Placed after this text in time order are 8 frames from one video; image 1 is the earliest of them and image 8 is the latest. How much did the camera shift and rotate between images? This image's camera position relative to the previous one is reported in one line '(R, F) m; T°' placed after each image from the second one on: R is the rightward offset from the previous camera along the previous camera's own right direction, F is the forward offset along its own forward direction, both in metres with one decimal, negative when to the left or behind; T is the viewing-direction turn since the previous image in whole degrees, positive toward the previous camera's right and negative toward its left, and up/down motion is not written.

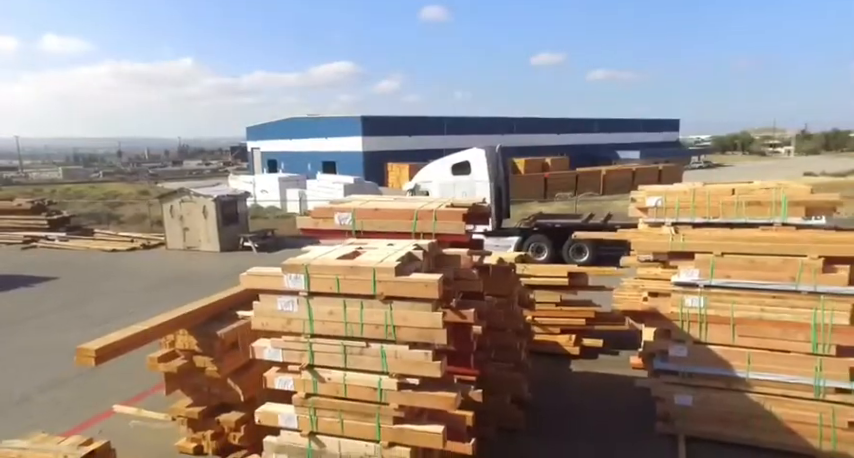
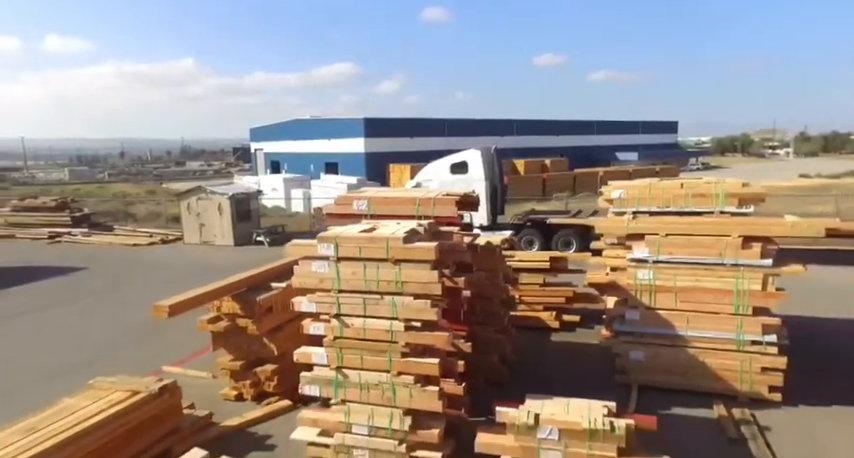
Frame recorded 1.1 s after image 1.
(0.0, -1.4) m; 0°
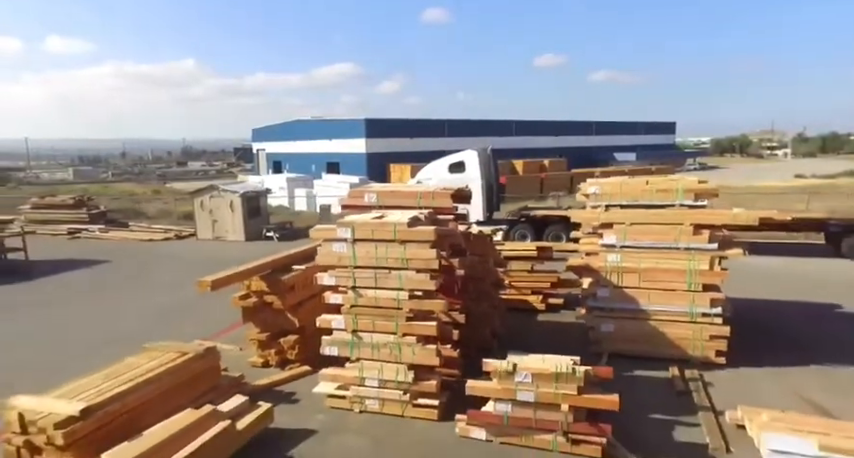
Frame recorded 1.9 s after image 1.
(0.0, -1.2) m; 0°
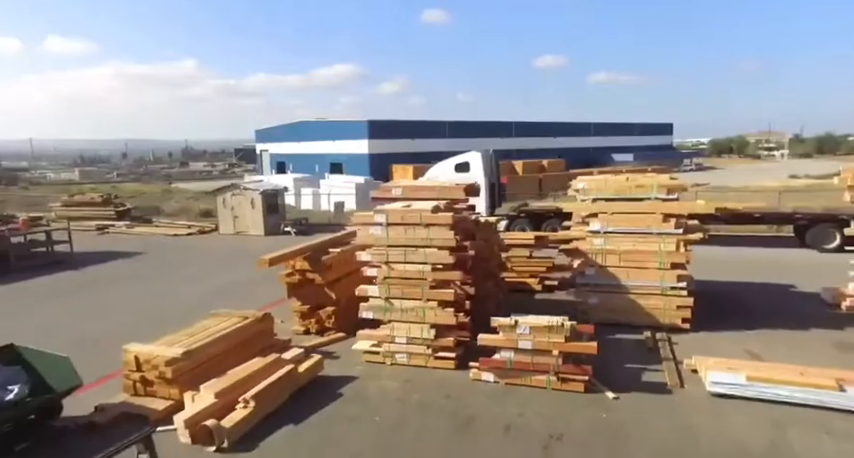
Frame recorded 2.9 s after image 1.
(-0.3, -1.7) m; 0°
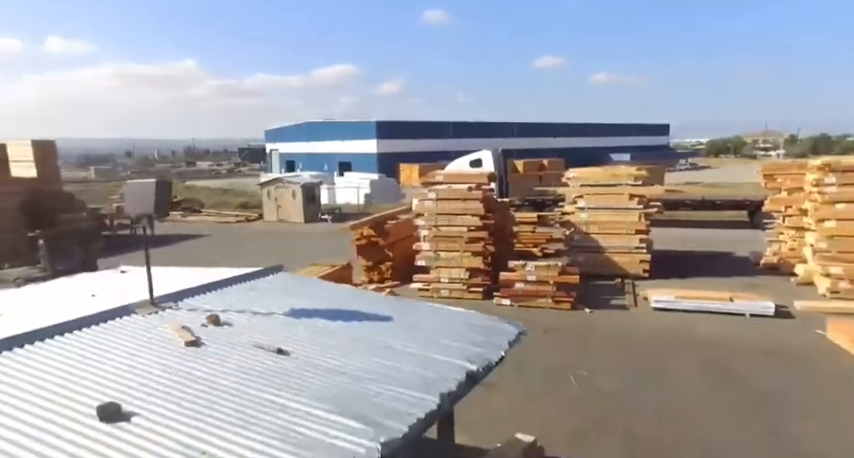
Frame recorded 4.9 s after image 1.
(-0.8, -3.8) m; 0°
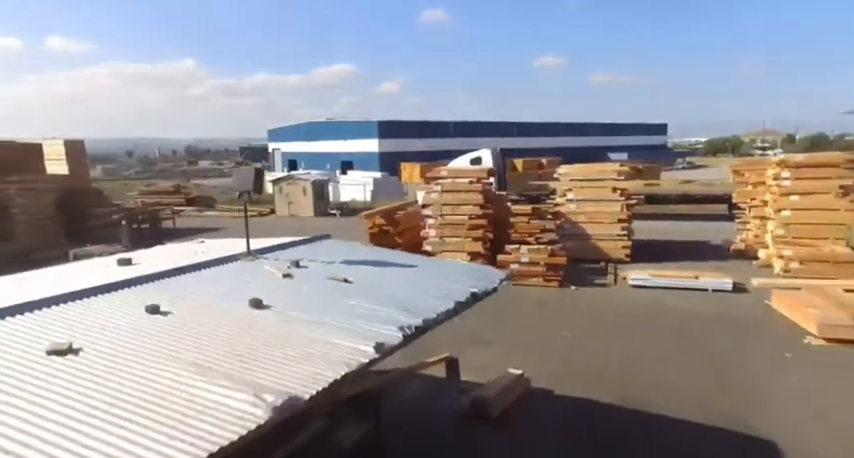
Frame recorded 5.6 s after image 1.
(-0.2, -1.7) m; 0°
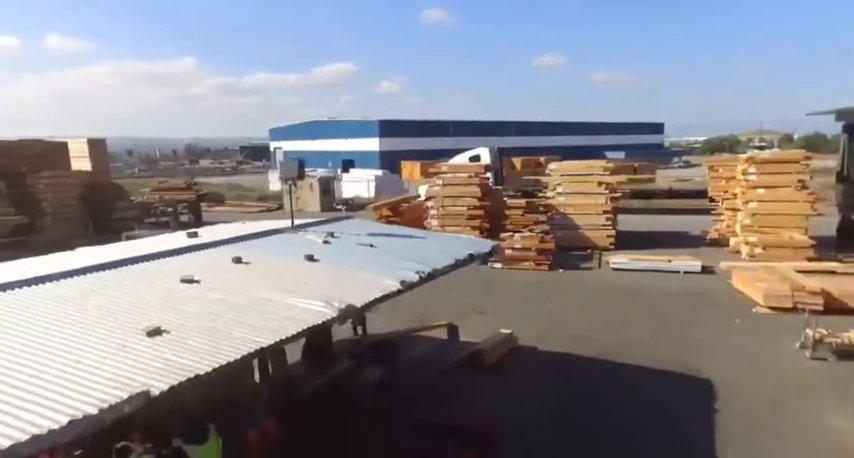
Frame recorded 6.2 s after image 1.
(-0.1, -1.5) m; 0°
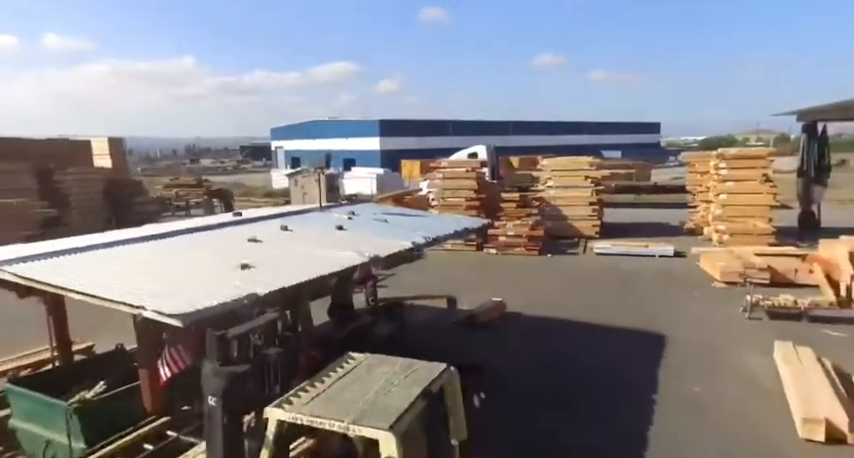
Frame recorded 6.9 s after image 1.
(-0.1, -1.6) m; 0°
